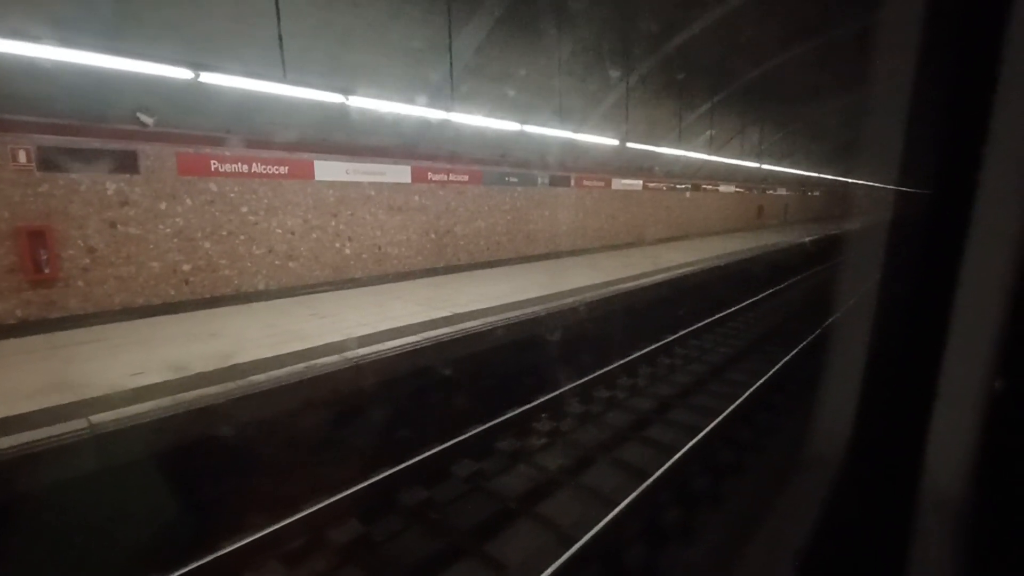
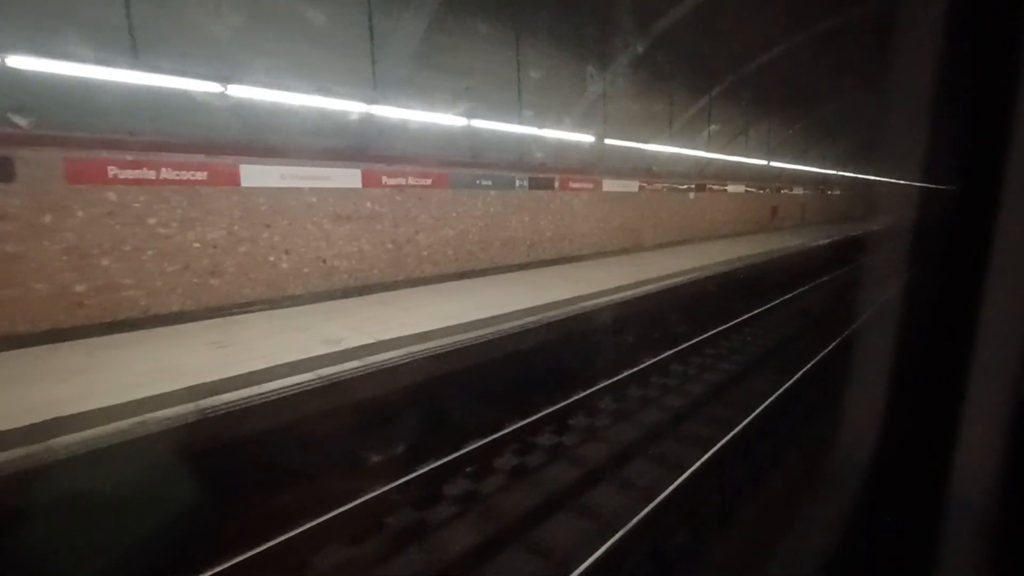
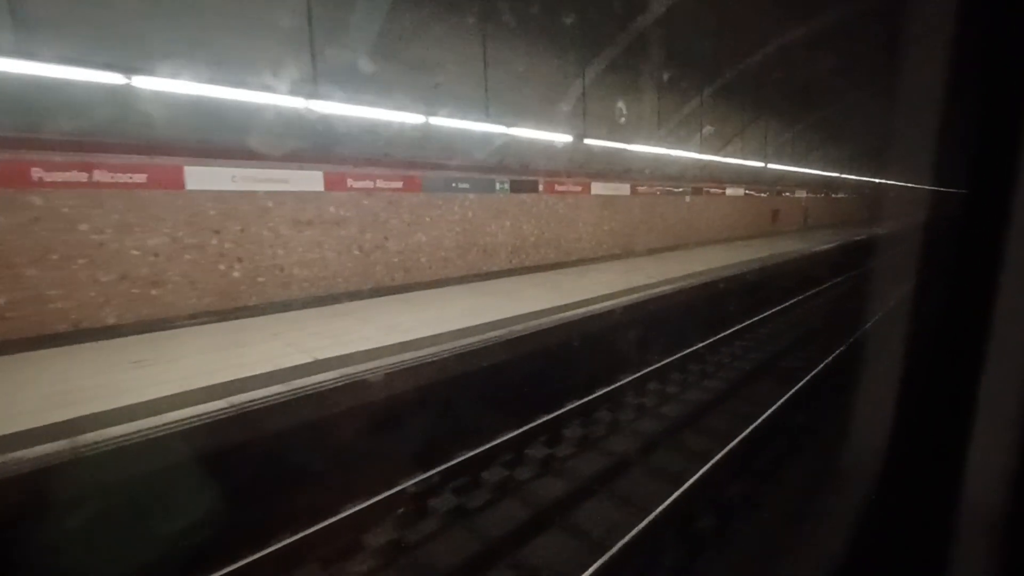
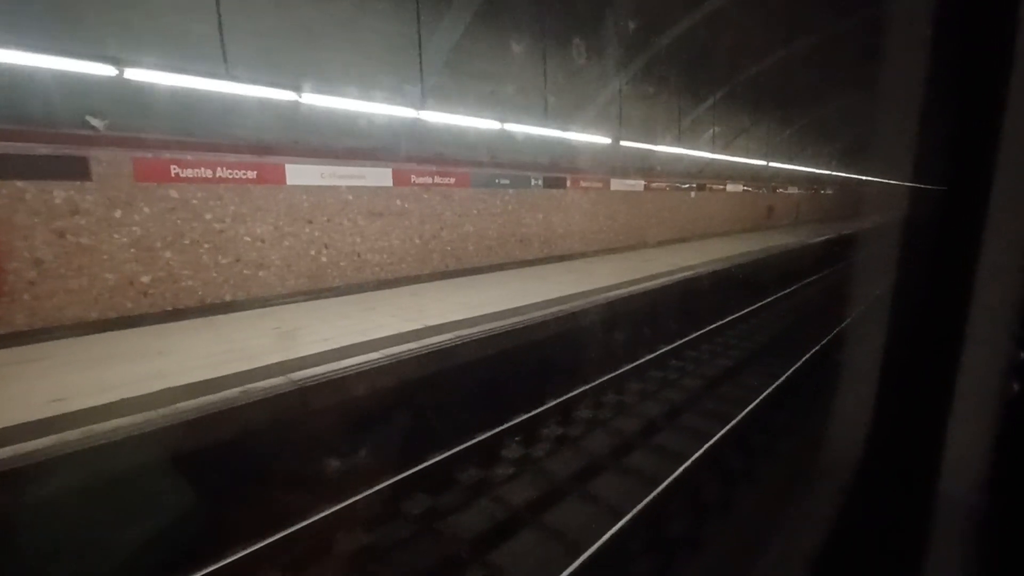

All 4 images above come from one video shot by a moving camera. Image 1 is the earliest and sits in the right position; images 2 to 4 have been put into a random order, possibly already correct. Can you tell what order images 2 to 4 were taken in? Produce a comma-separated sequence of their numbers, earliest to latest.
4, 2, 3
